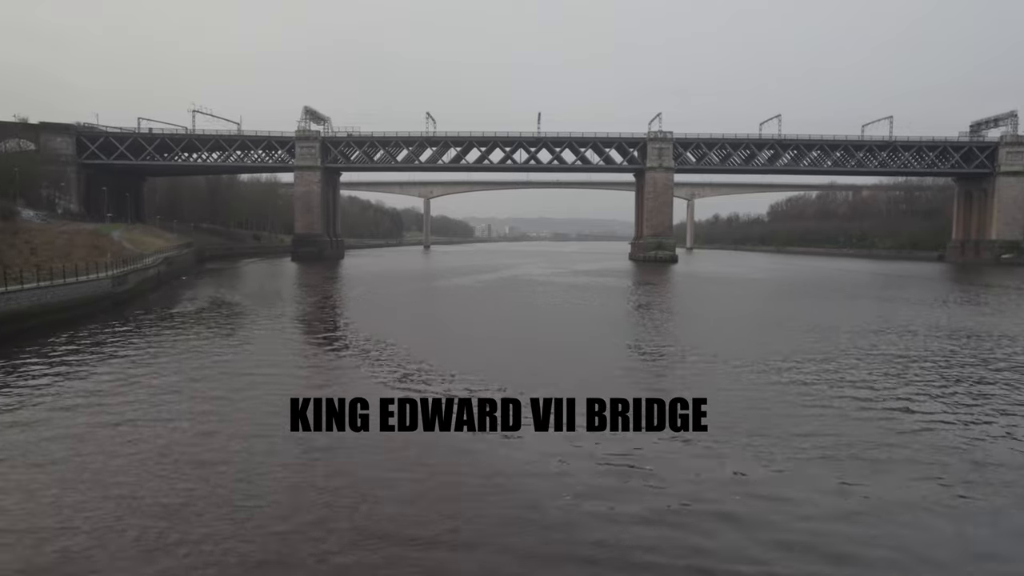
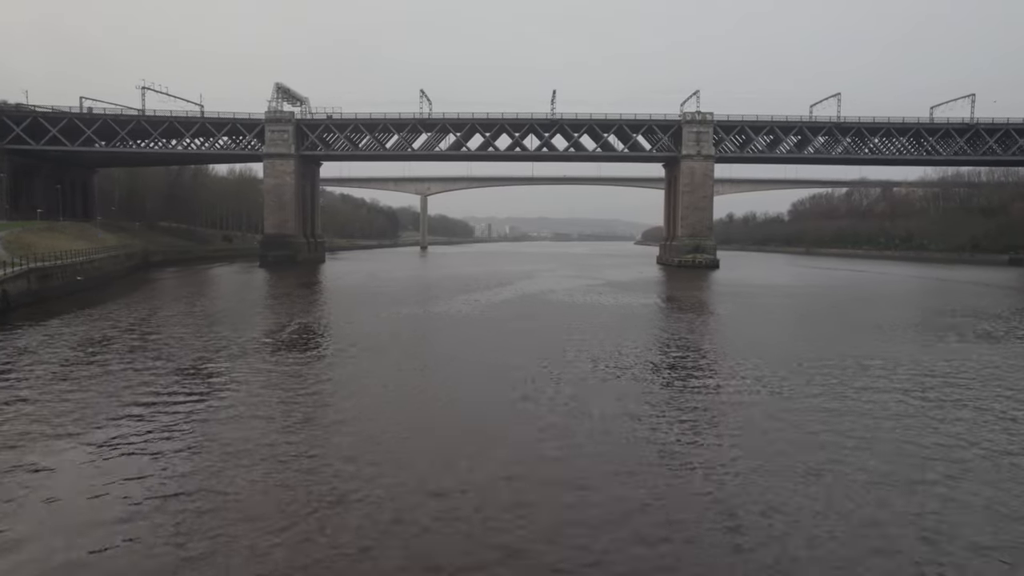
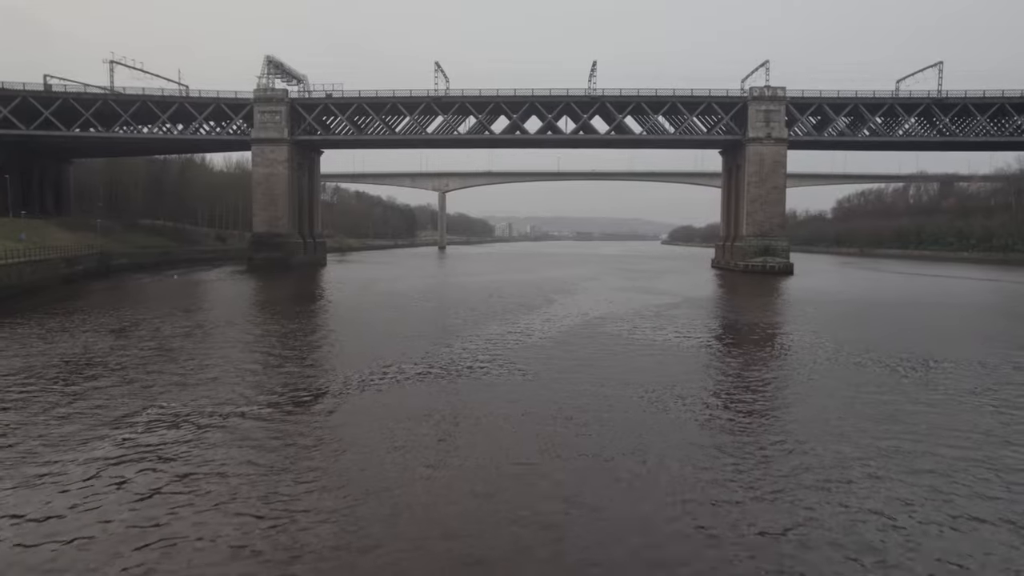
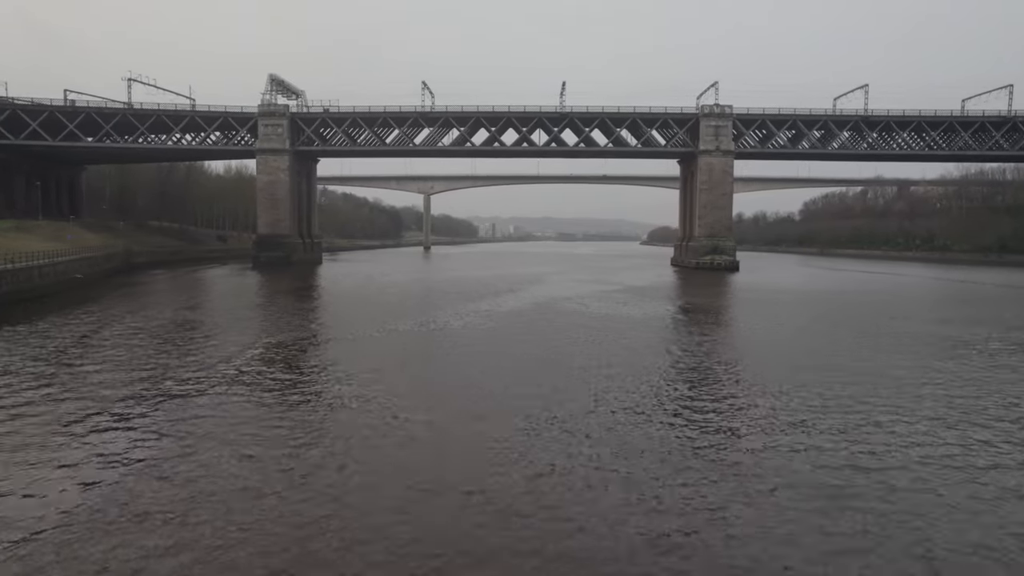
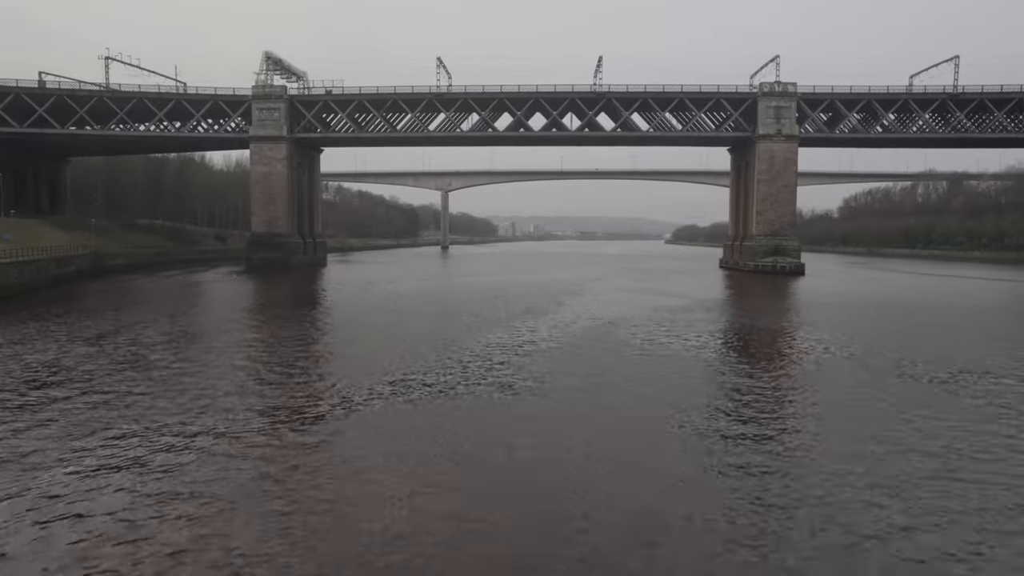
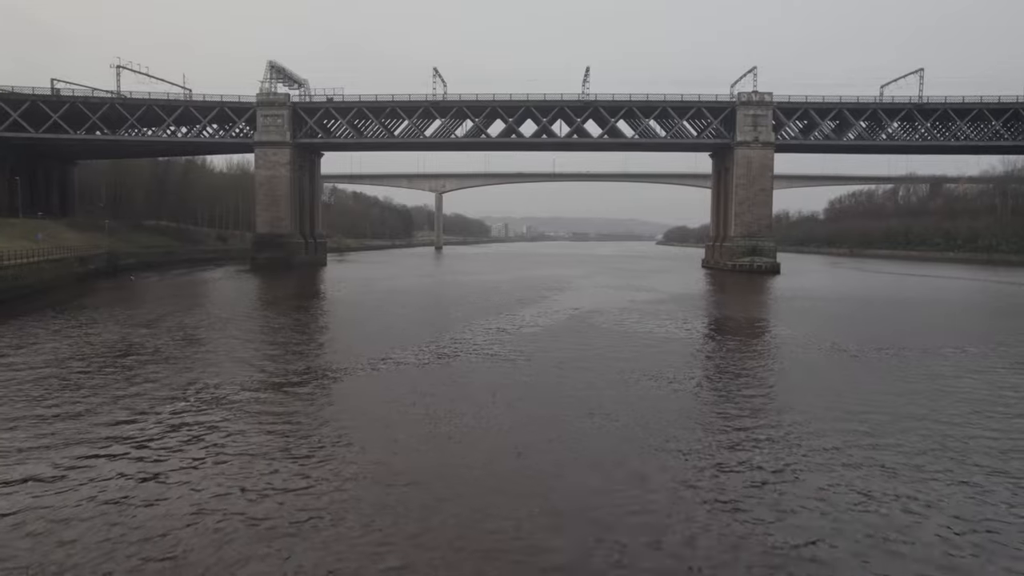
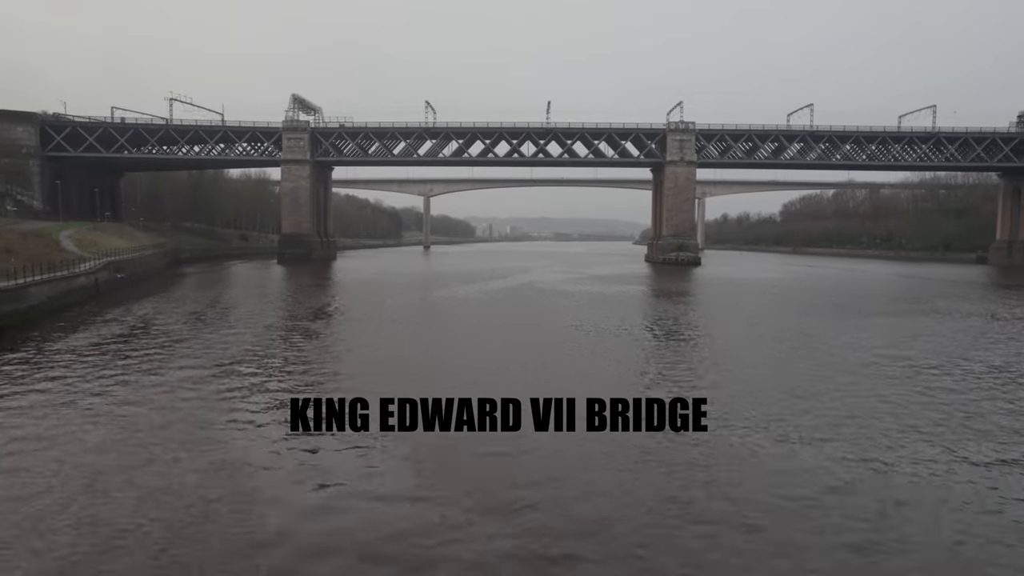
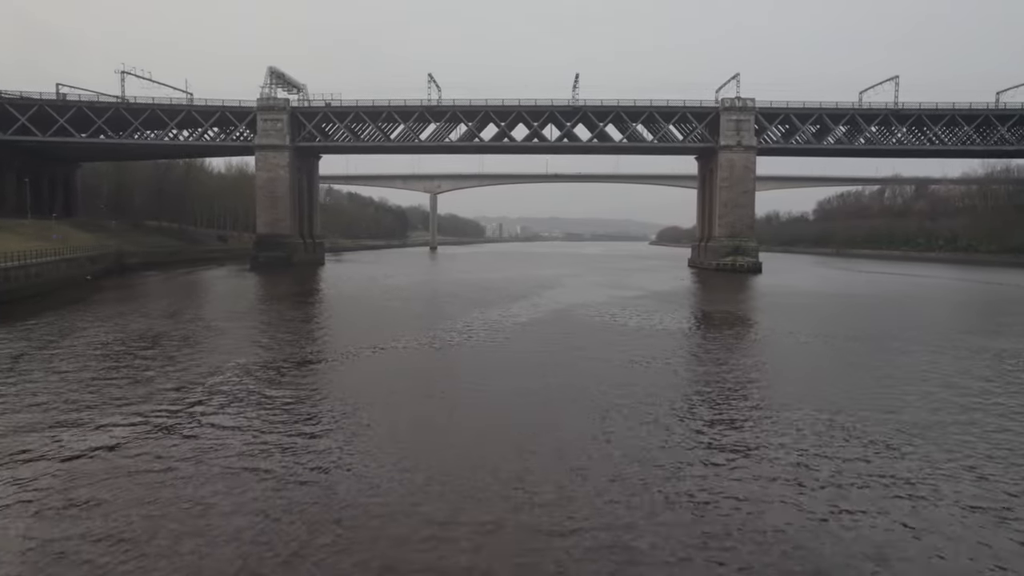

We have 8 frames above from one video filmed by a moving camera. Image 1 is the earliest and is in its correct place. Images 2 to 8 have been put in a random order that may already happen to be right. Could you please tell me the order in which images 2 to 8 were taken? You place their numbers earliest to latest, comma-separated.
7, 2, 4, 8, 6, 3, 5
